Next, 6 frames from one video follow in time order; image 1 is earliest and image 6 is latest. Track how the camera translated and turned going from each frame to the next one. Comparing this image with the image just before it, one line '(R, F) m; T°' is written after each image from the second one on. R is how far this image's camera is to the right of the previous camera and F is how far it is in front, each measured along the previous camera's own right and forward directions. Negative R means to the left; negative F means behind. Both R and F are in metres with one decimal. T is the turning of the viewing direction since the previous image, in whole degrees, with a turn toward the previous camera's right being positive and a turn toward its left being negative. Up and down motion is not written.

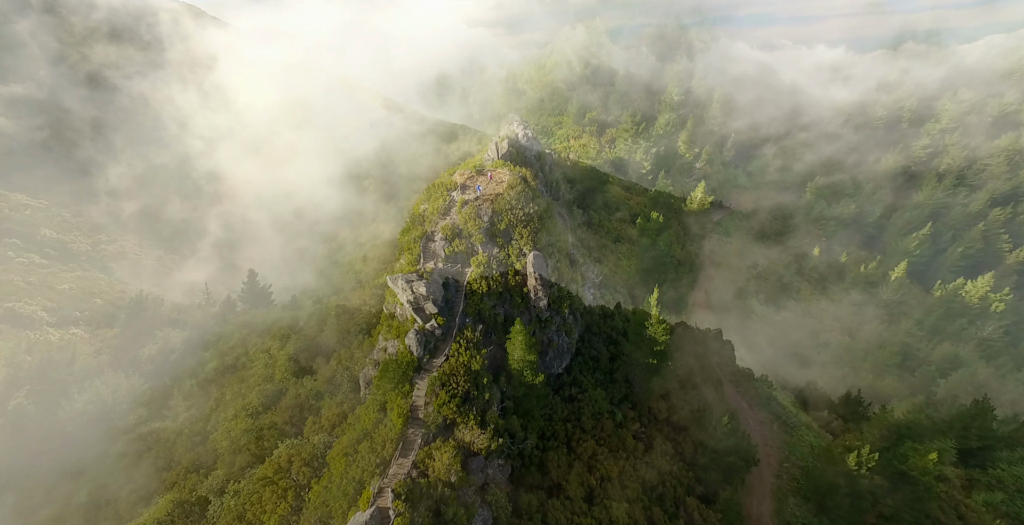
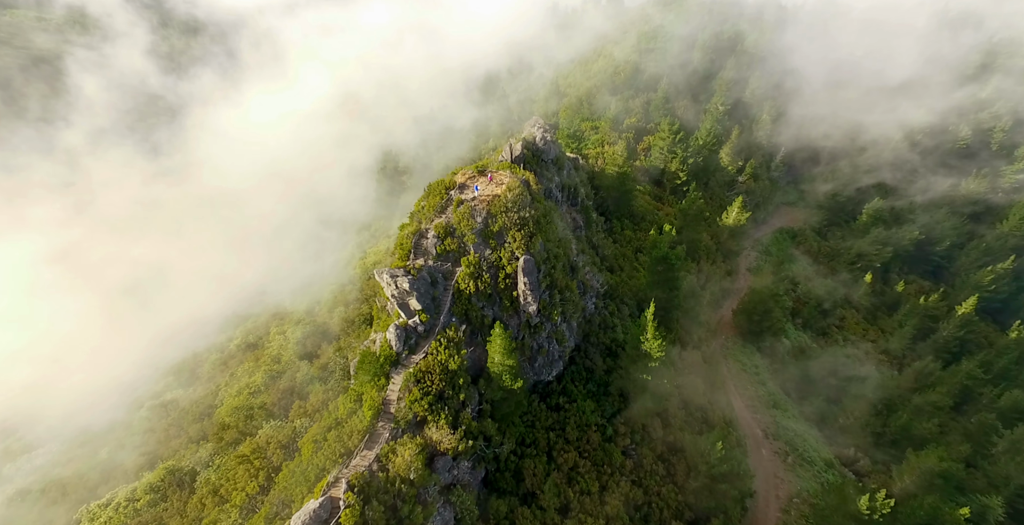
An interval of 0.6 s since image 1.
(+3.9, +0.5) m; -5°
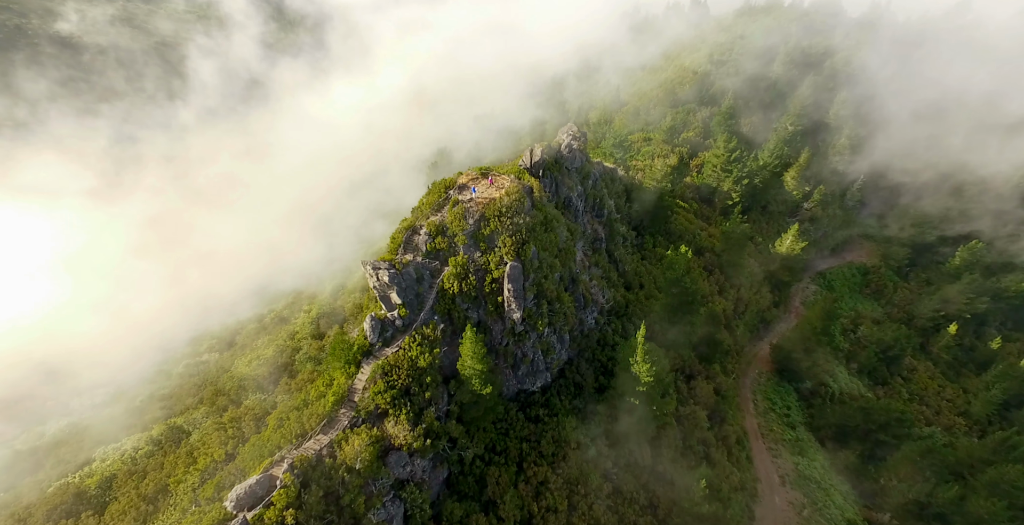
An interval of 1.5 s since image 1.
(+5.6, +0.7) m; -7°
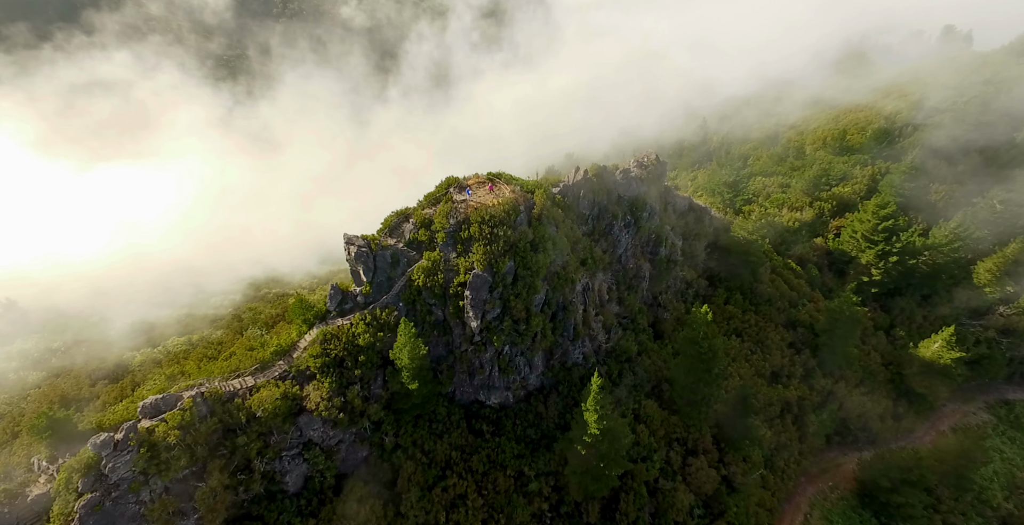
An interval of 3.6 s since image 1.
(+13.3, +2.7) m; -16°
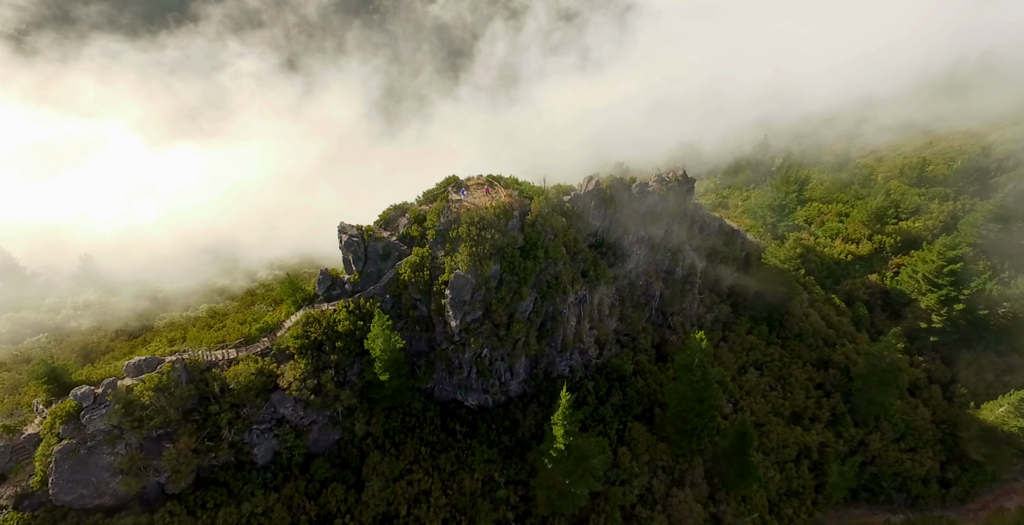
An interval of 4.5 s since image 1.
(+5.7, +0.5) m; -6°
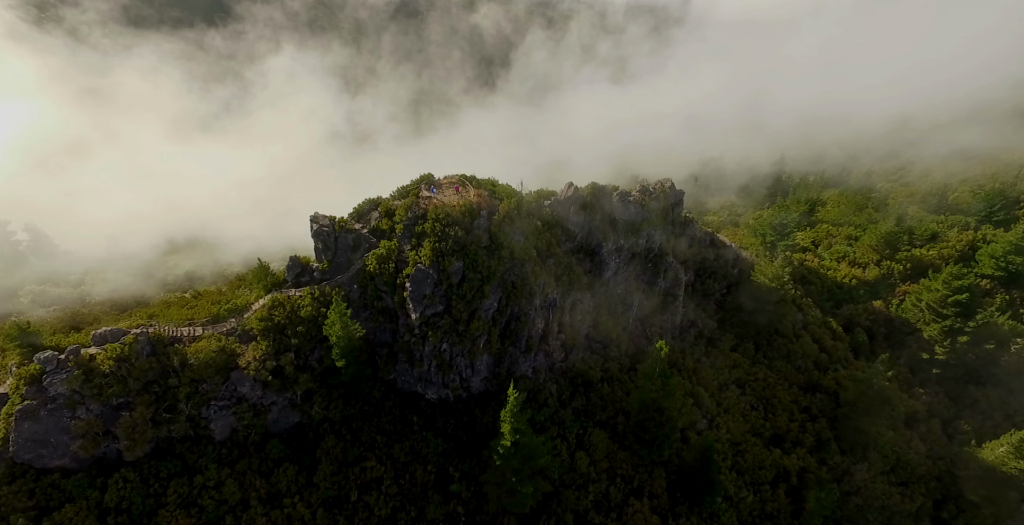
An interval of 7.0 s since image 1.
(+5.1, -0.7) m; -2°
